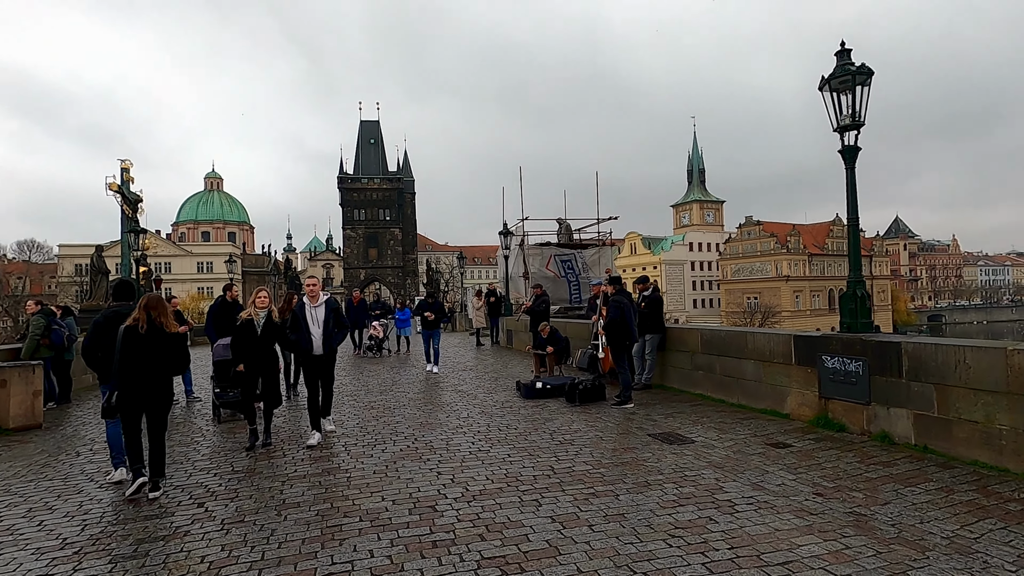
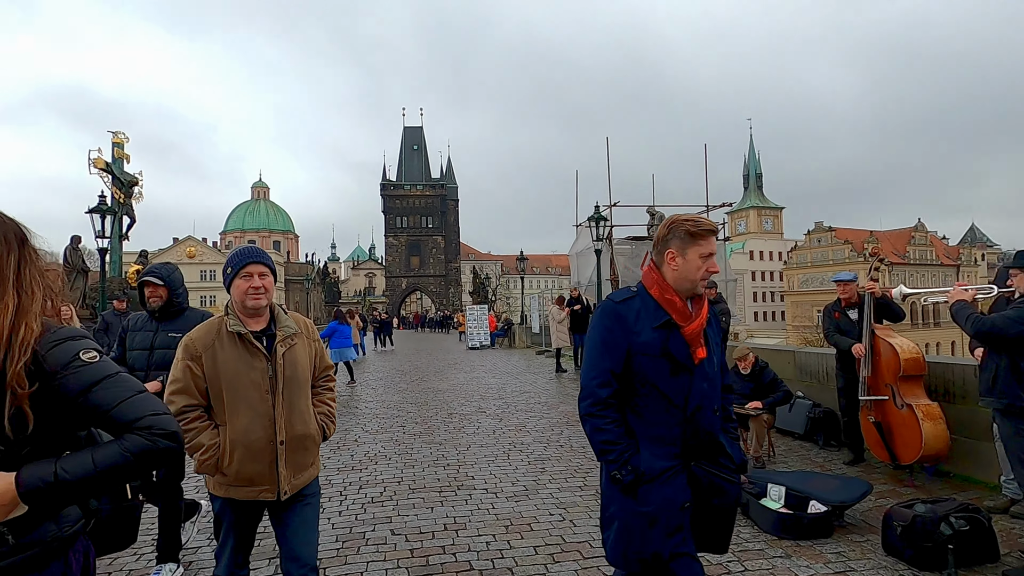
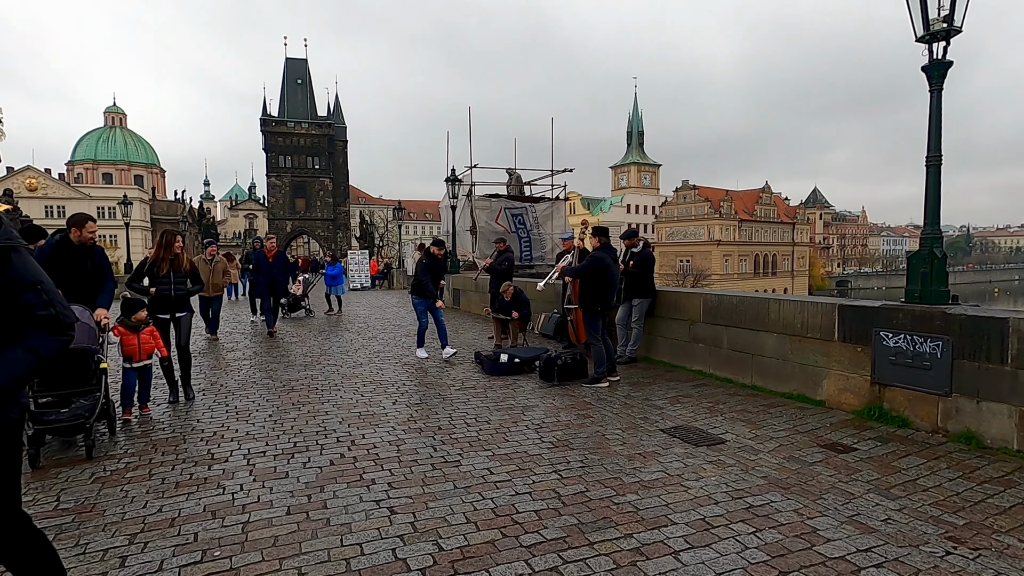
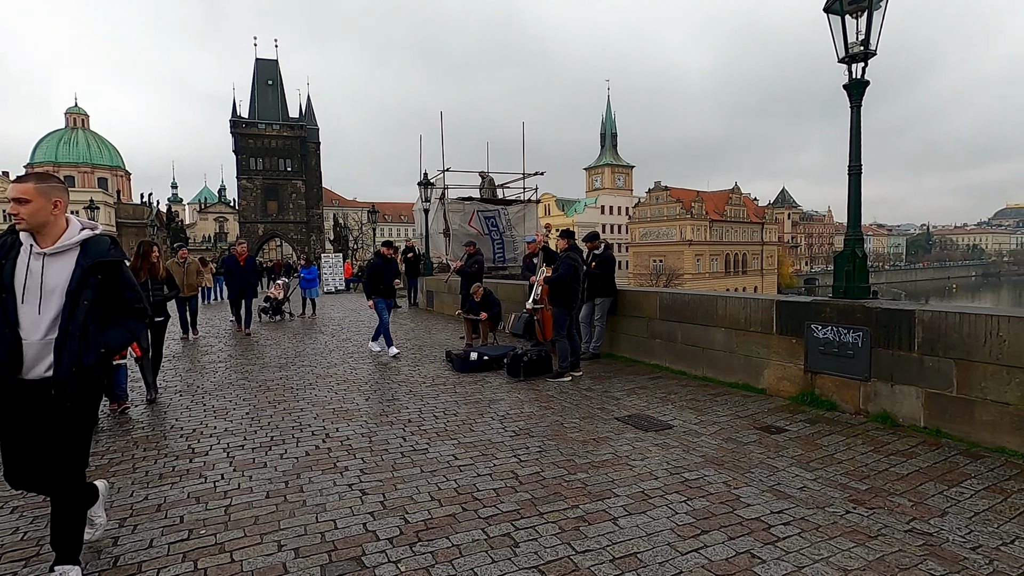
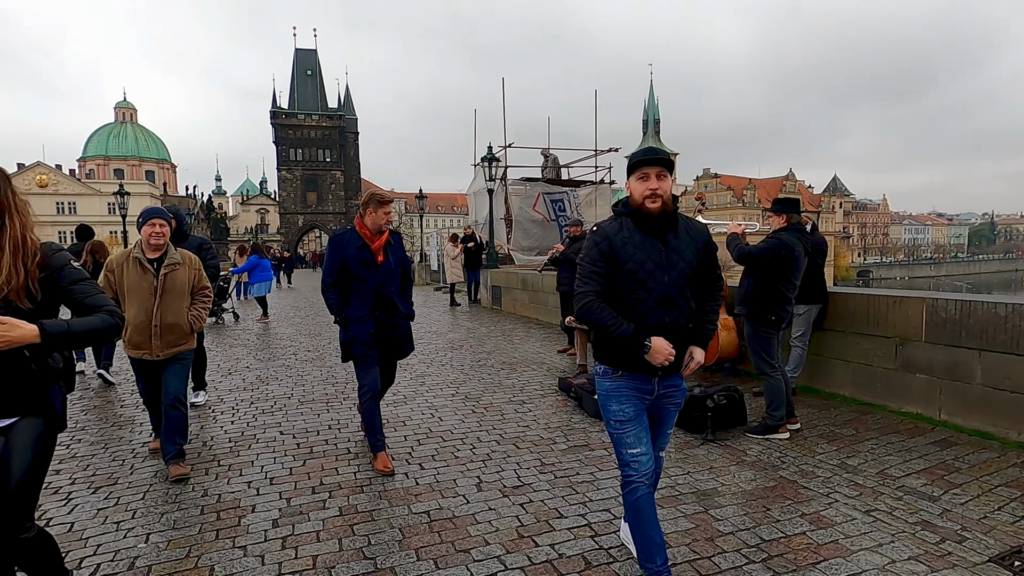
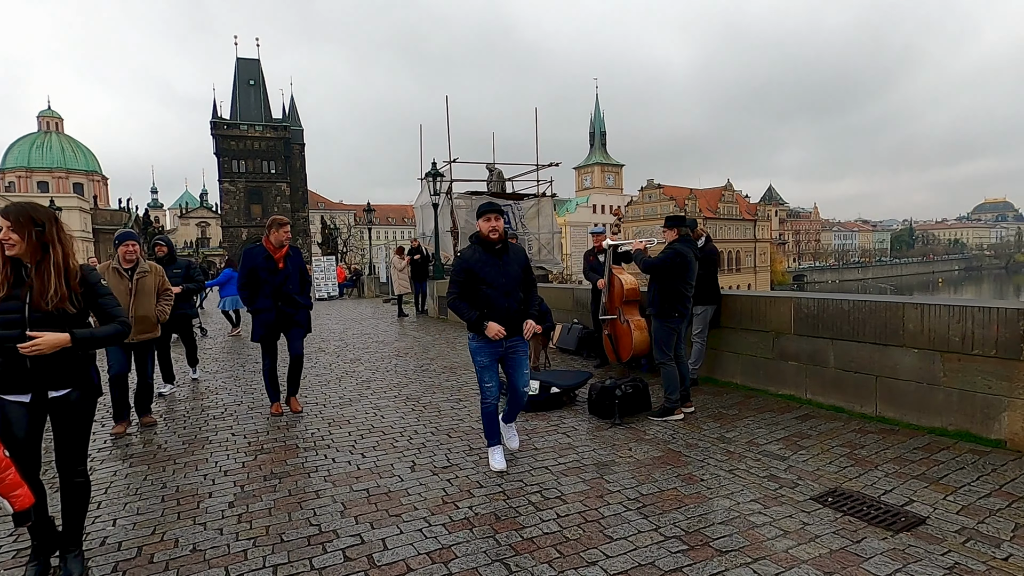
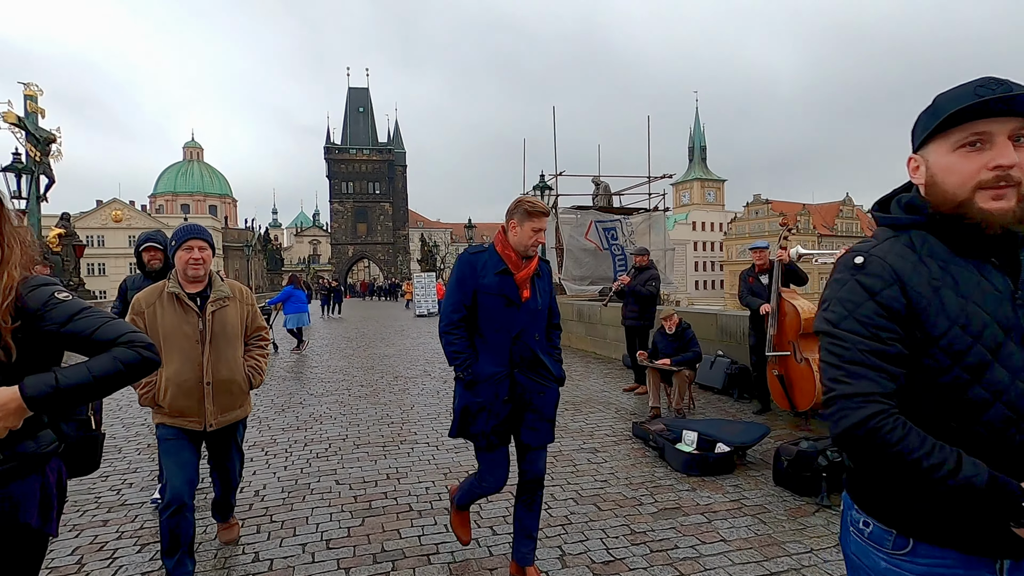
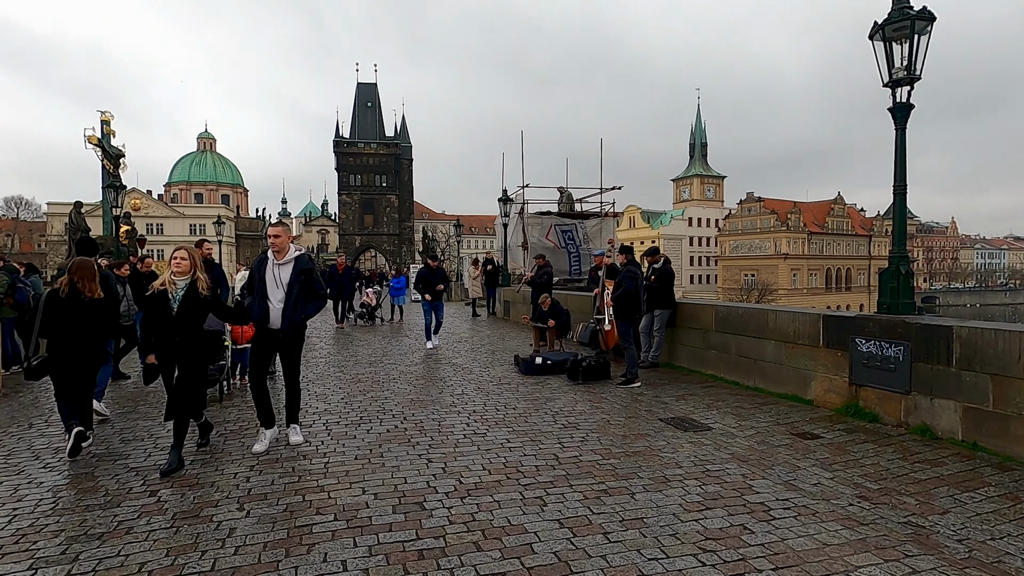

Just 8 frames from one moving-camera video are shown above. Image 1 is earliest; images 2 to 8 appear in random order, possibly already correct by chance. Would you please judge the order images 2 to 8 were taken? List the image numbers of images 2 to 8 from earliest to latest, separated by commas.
8, 4, 3, 6, 5, 7, 2
